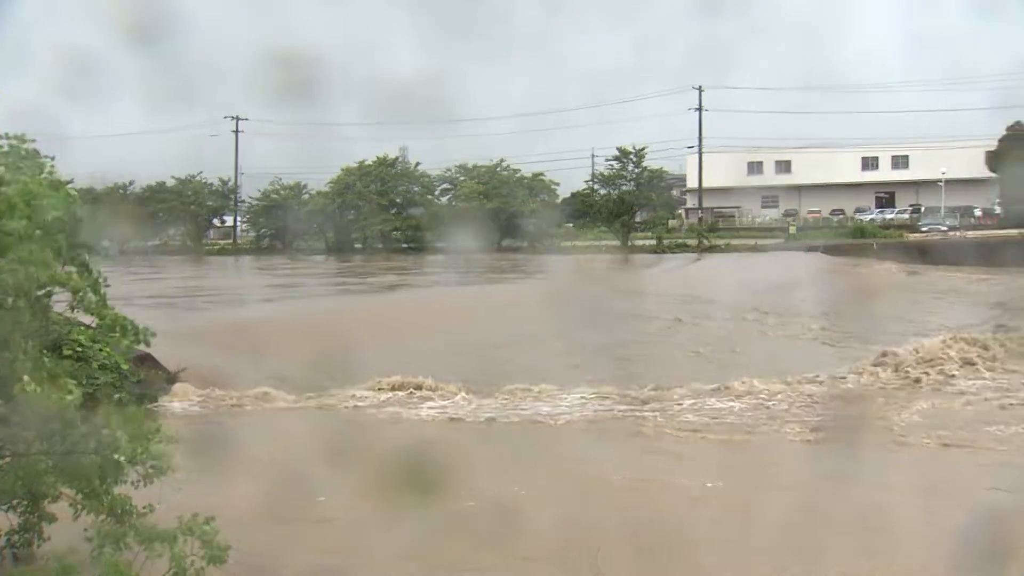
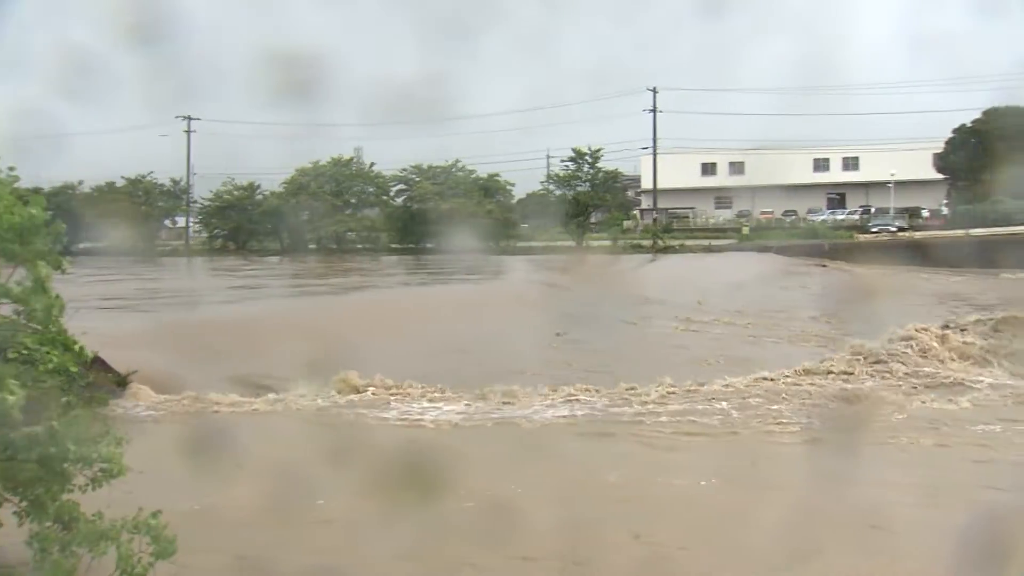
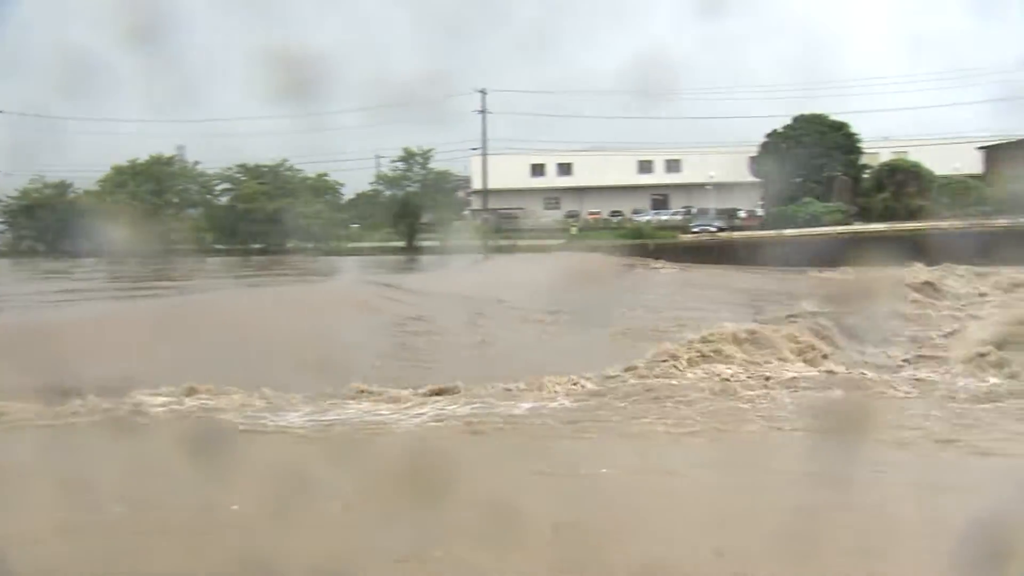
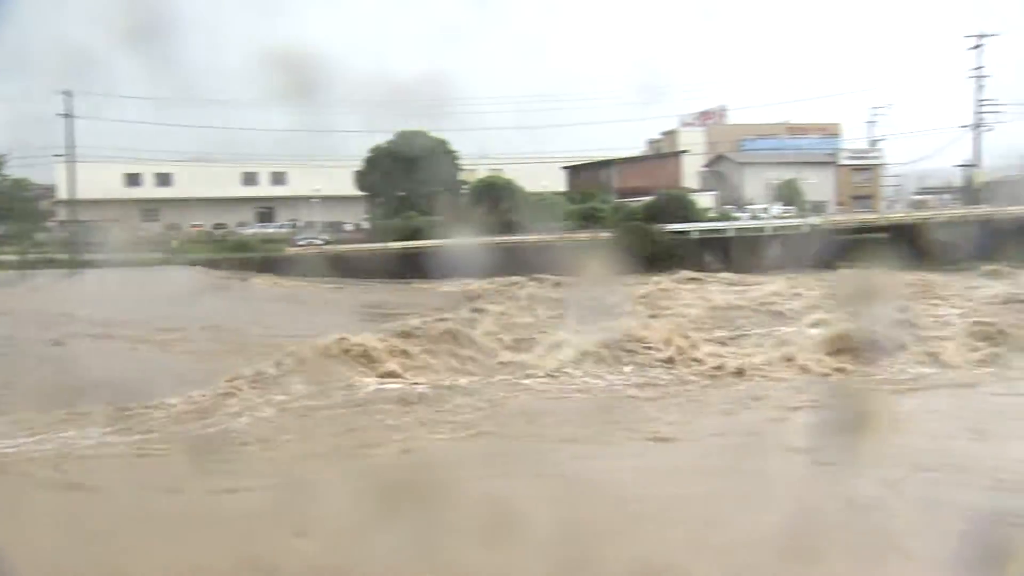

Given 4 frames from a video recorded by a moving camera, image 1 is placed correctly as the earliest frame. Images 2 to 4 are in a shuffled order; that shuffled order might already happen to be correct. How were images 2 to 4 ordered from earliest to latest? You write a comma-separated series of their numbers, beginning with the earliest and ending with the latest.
2, 3, 4
